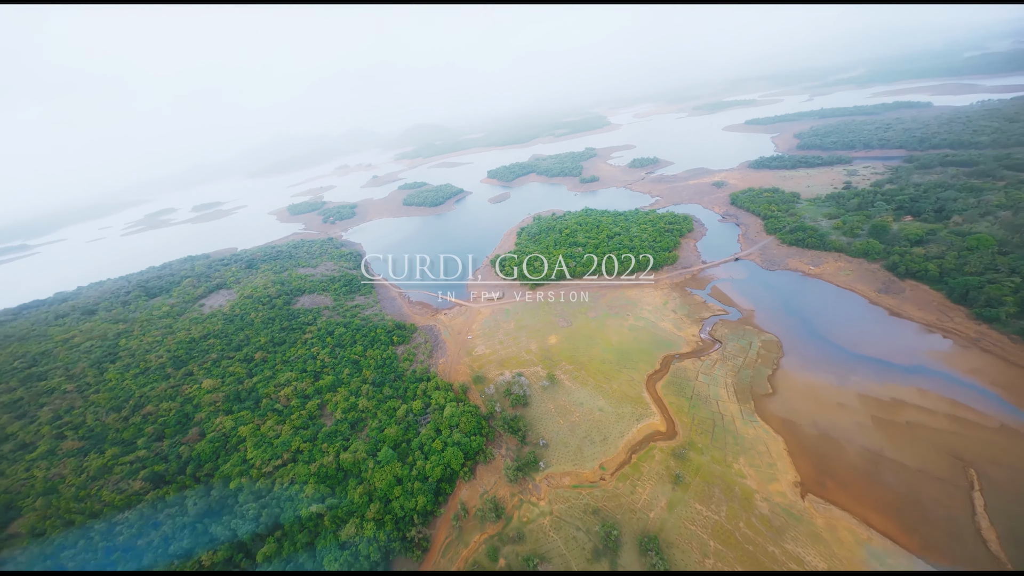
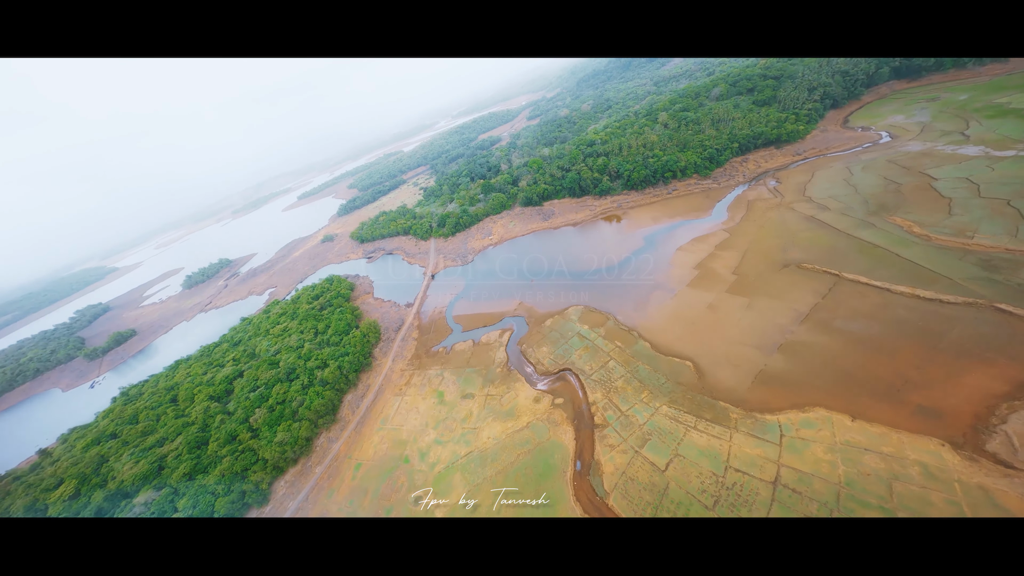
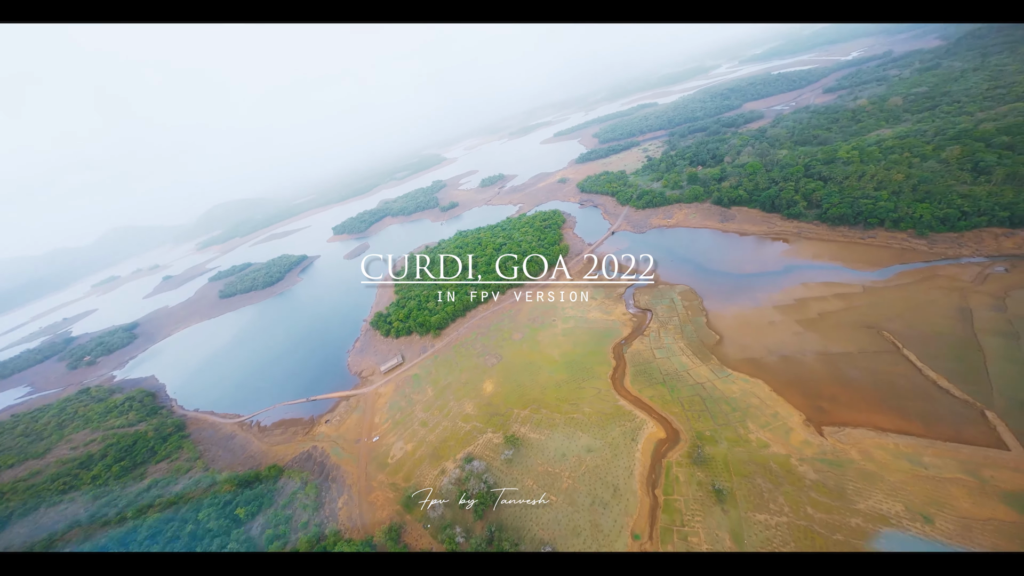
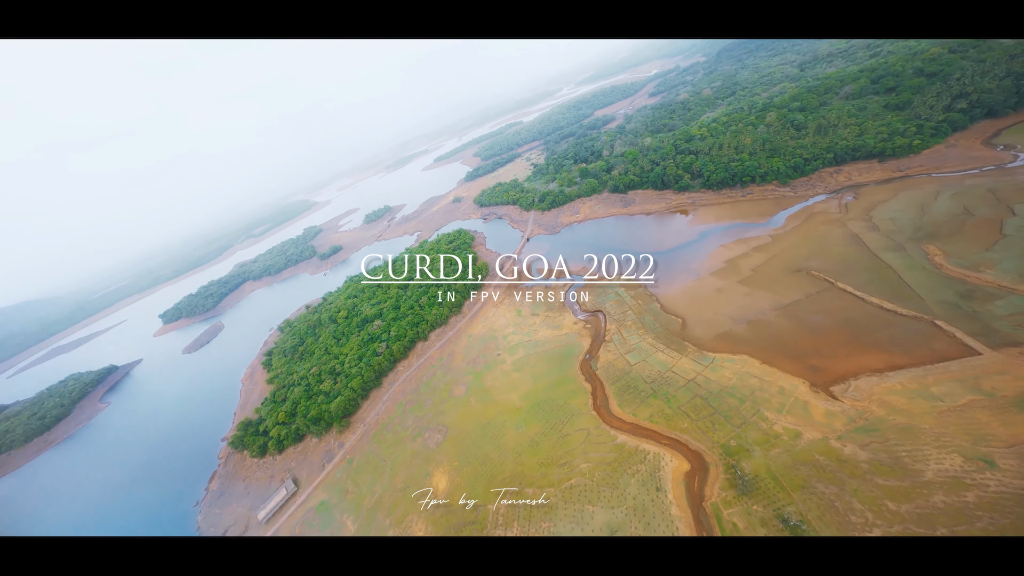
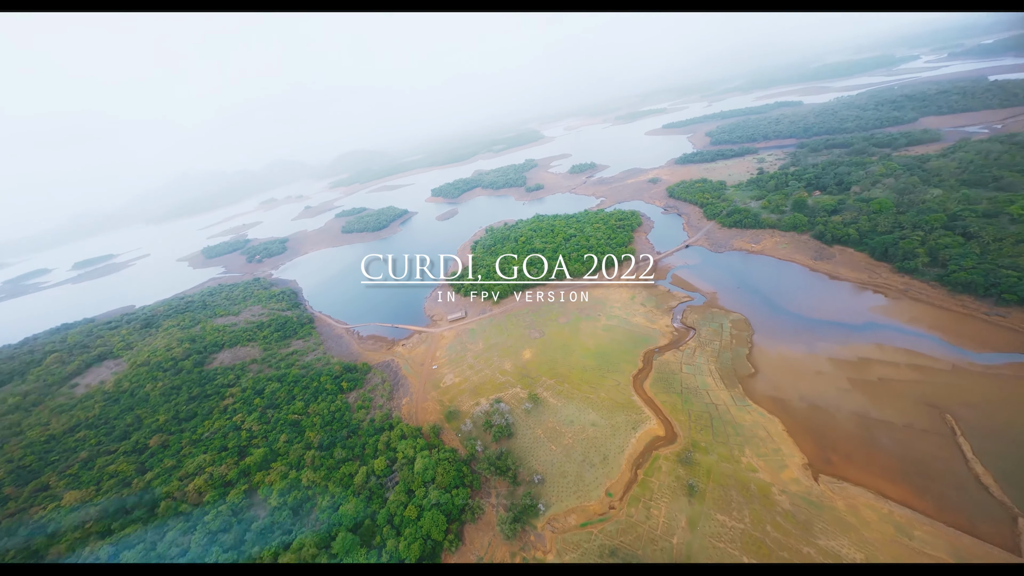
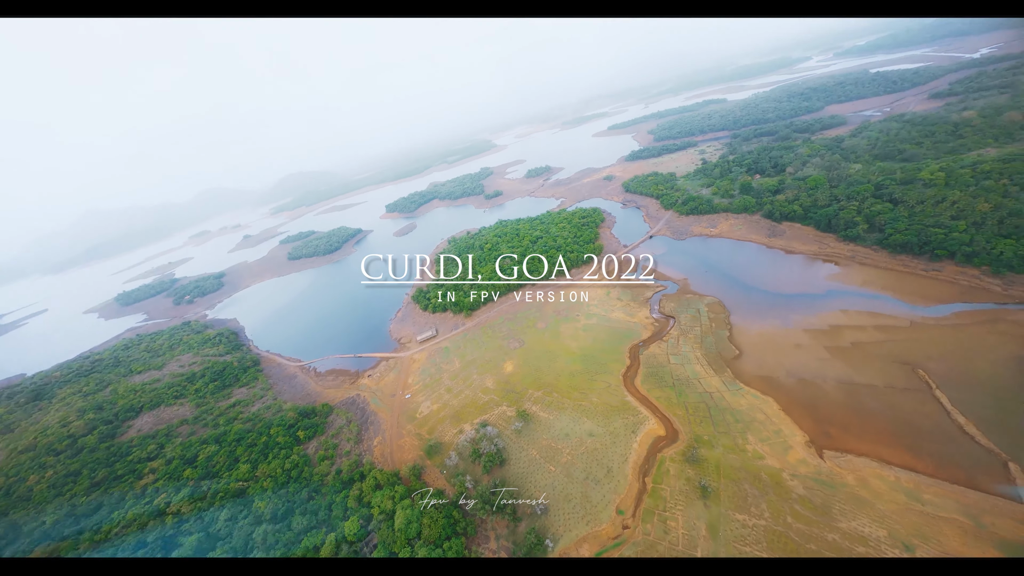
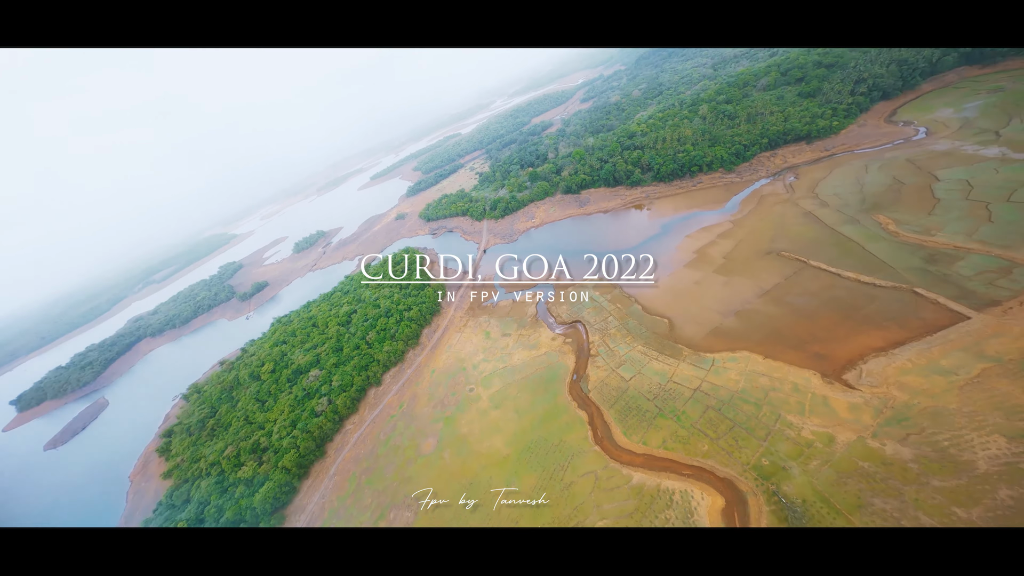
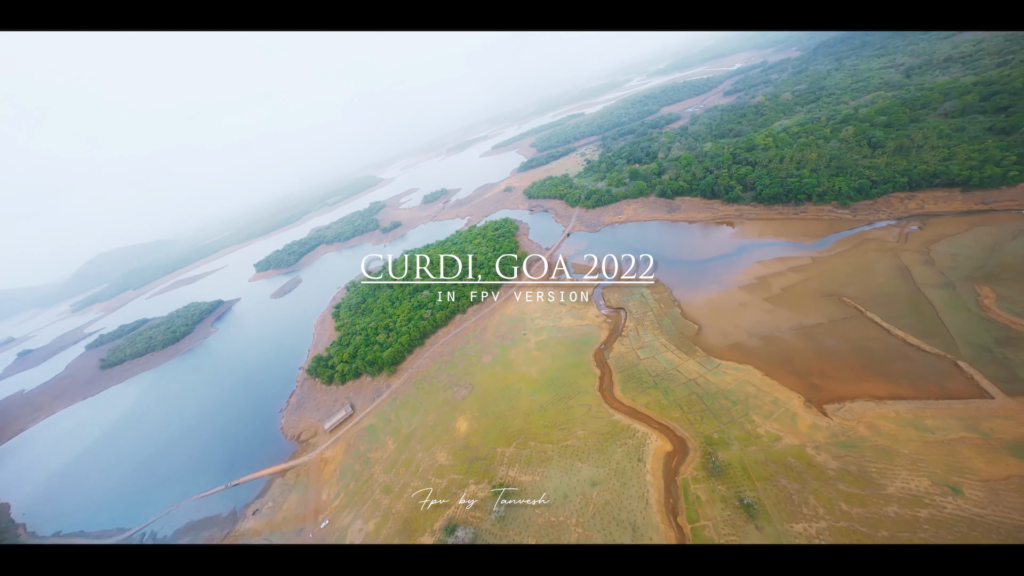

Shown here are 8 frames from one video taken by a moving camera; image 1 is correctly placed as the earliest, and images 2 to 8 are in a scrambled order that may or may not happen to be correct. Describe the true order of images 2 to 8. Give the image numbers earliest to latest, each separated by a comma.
5, 6, 3, 8, 4, 7, 2
